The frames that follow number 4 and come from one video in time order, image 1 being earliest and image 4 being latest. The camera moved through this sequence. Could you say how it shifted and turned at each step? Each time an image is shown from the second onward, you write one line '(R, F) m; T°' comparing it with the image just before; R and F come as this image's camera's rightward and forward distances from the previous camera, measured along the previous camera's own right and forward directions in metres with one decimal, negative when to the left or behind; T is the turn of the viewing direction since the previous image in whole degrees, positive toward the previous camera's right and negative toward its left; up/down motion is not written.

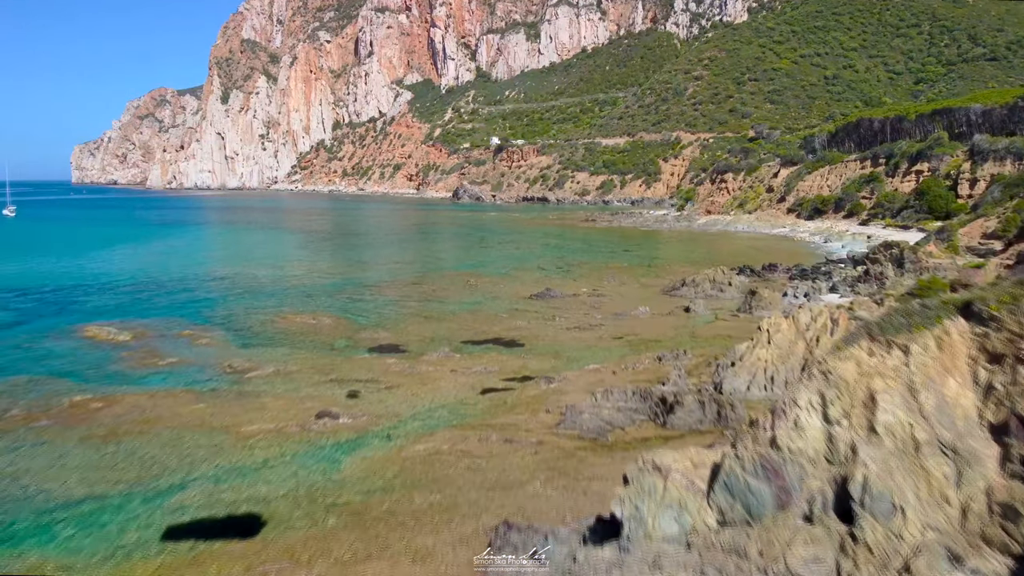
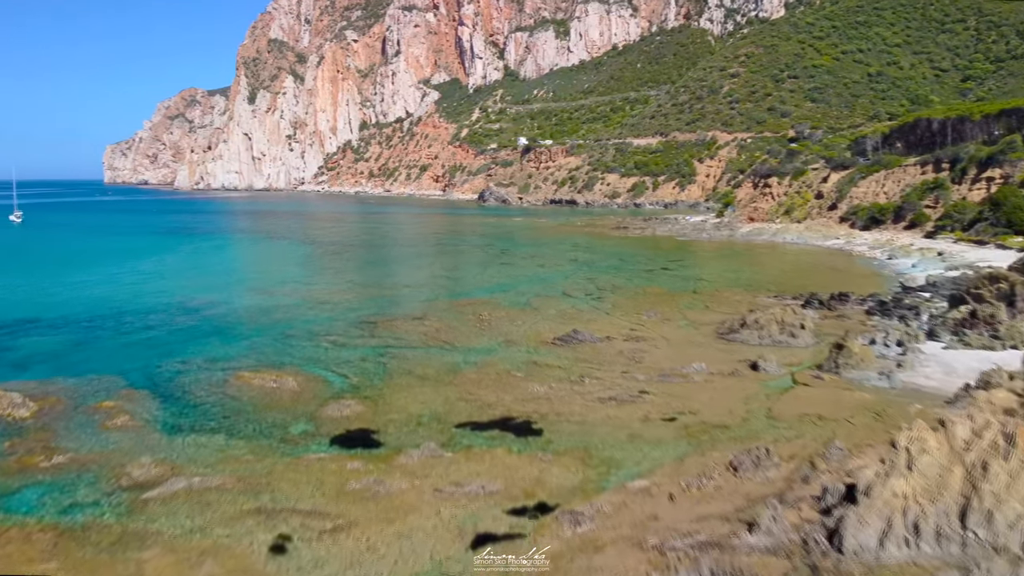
(+0.2, +3.9) m; -2°
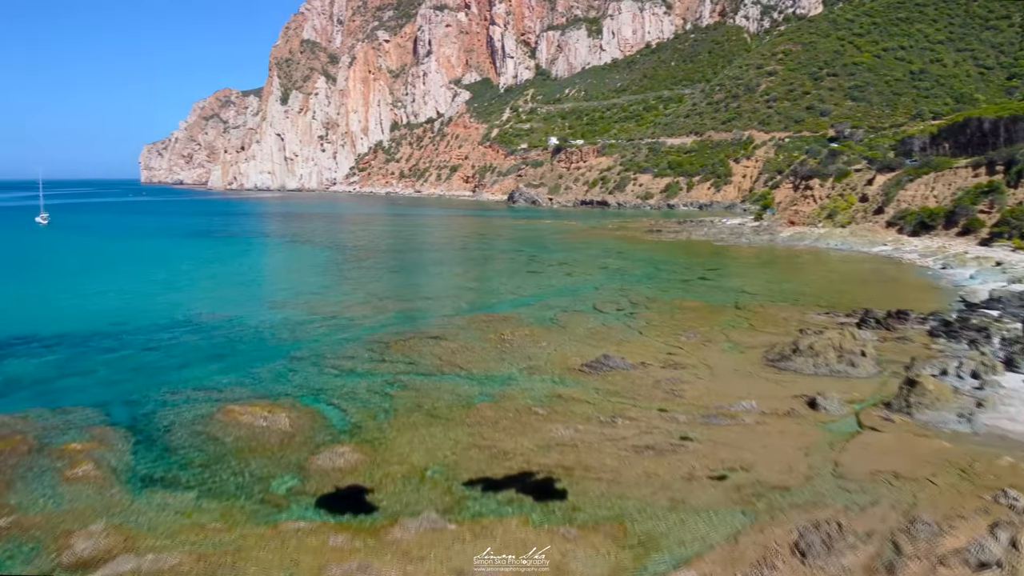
(+0.1, +1.7) m; -2°
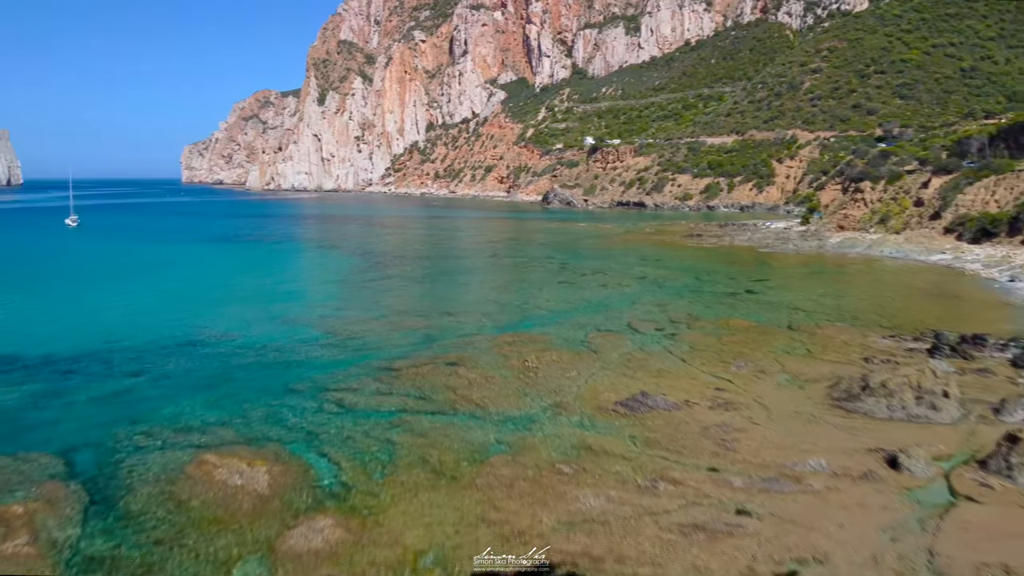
(+0.2, +1.9) m; -2°
